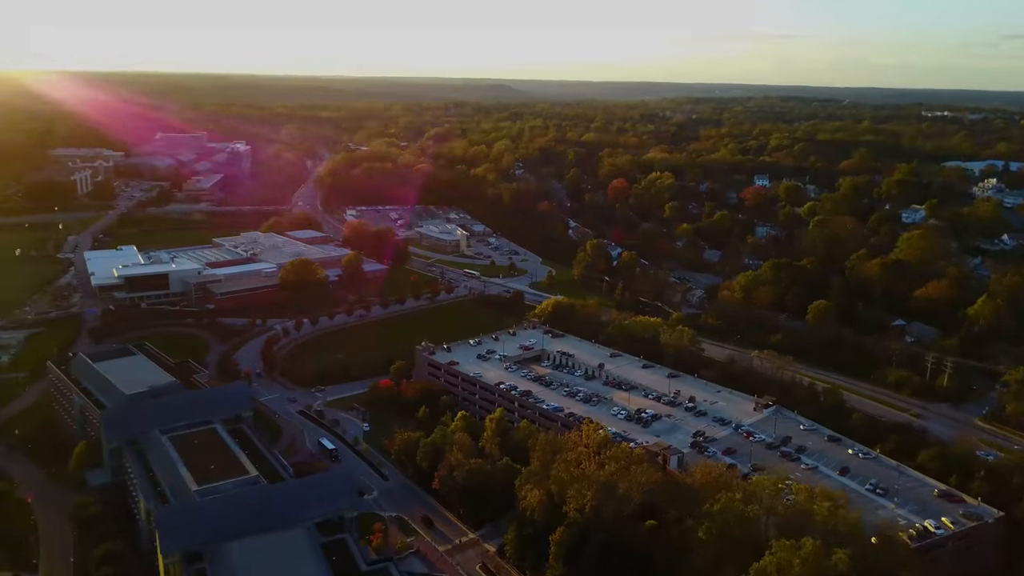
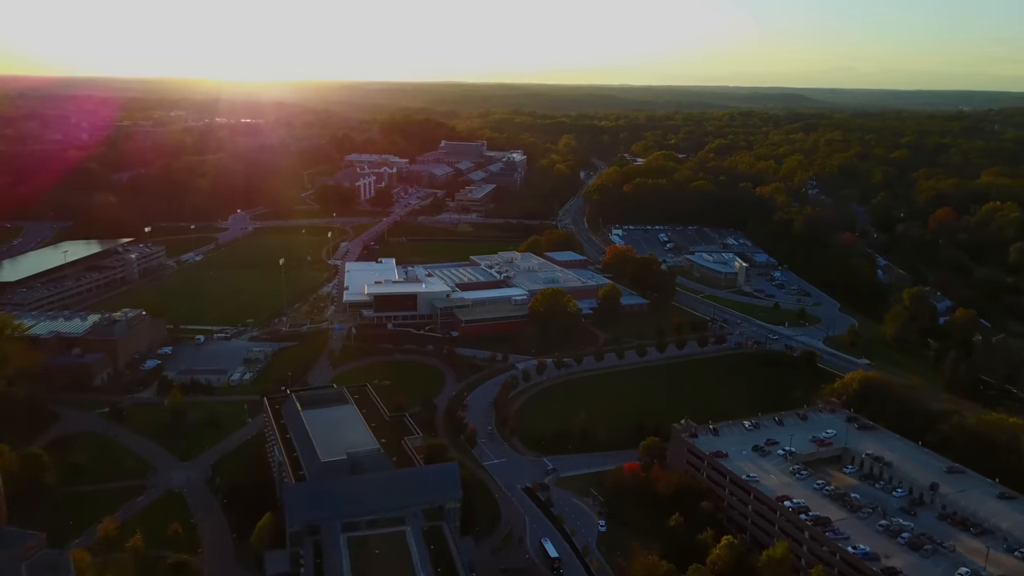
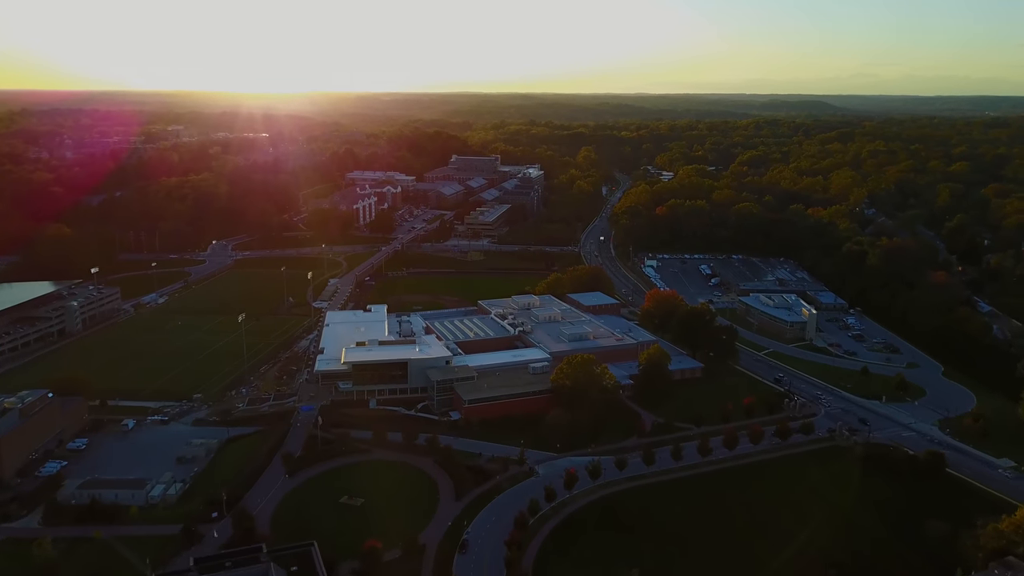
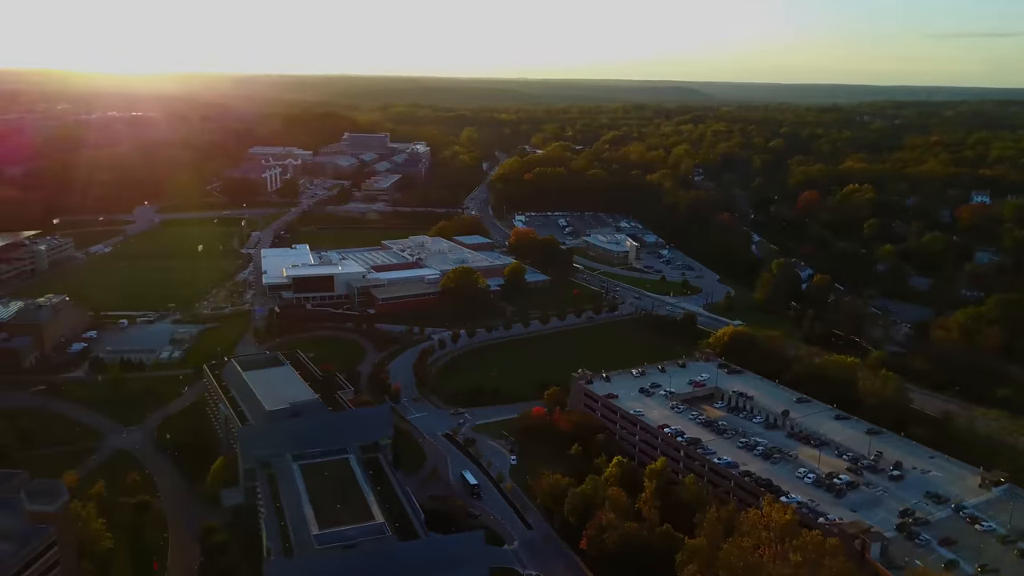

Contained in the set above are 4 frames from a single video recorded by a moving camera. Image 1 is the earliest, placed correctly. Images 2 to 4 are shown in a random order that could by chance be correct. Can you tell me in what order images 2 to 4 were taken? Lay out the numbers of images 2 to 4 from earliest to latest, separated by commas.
4, 2, 3
